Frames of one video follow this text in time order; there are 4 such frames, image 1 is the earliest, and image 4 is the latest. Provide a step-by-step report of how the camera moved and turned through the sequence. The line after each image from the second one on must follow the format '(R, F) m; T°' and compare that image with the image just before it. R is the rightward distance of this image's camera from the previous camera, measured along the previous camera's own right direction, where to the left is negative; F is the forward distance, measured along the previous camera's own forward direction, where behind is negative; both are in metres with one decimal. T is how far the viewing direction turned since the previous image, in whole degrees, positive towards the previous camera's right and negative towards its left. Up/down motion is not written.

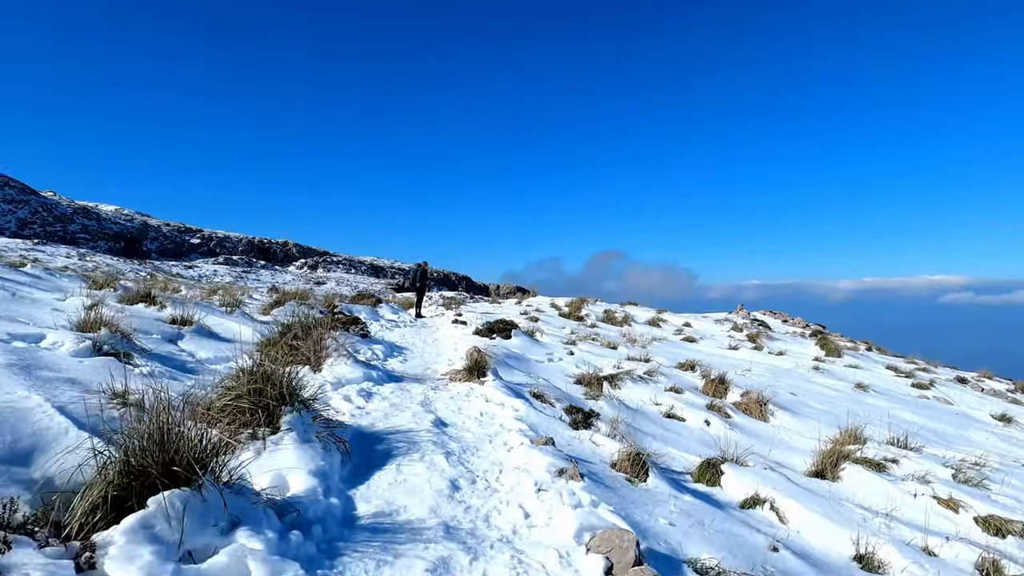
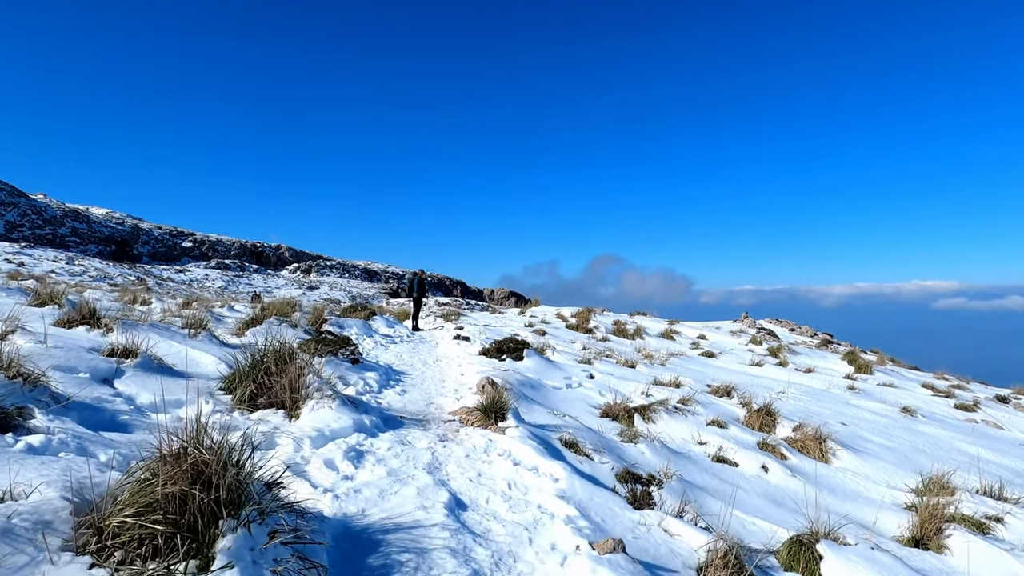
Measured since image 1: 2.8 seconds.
(-0.4, +1.3) m; +1°
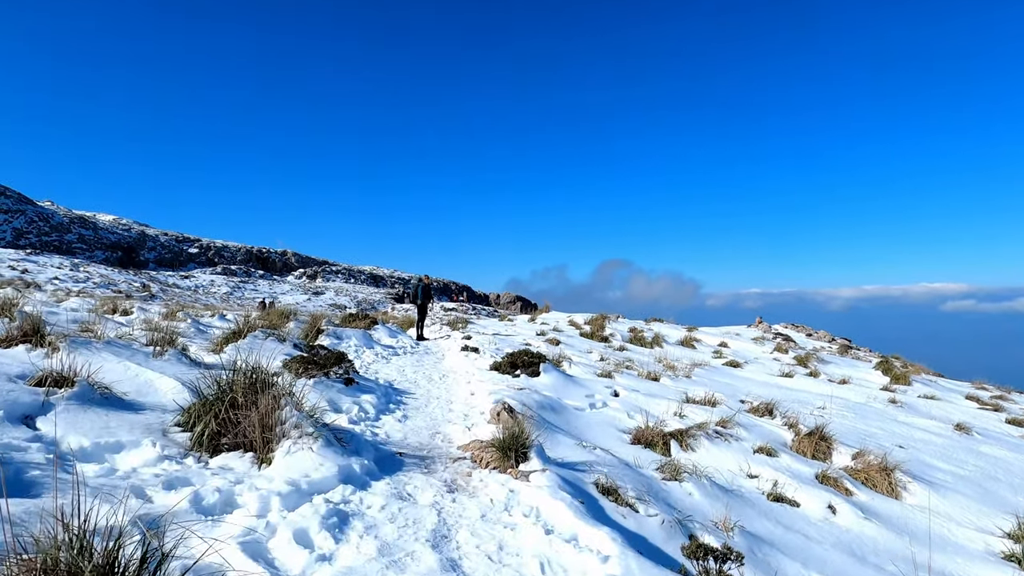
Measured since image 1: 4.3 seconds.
(-0.2, +1.0) m; -1°
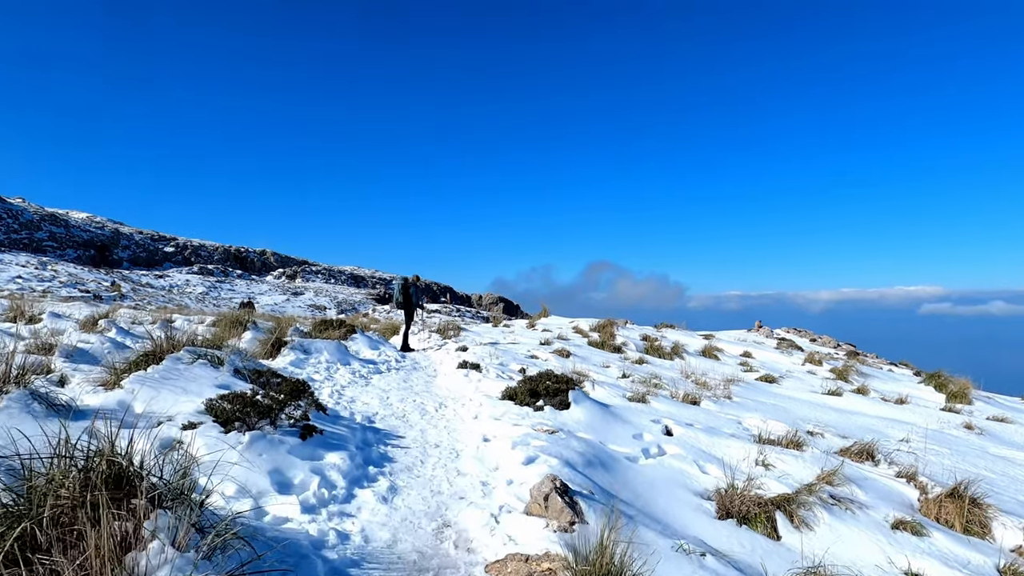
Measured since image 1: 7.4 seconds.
(-0.5, +2.1) m; +2°
